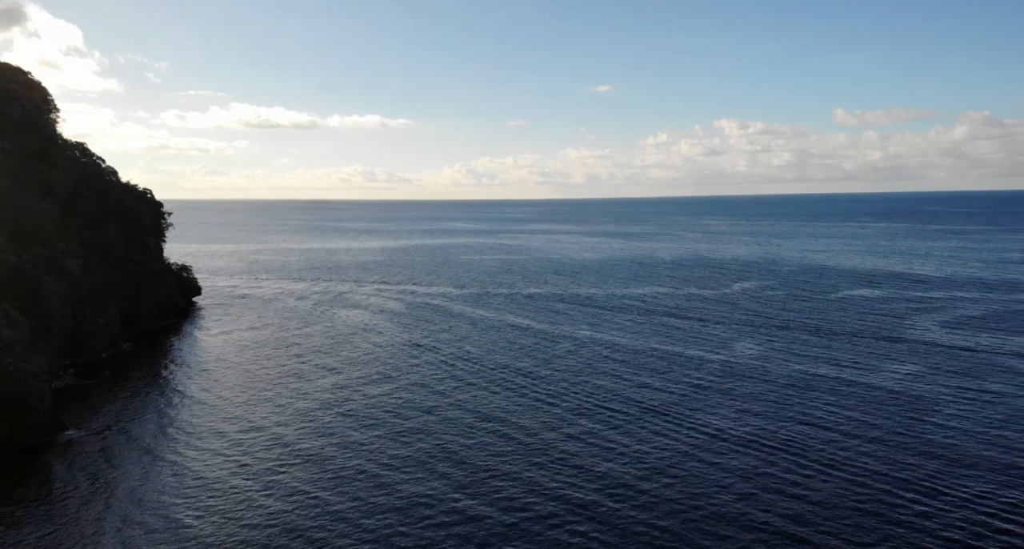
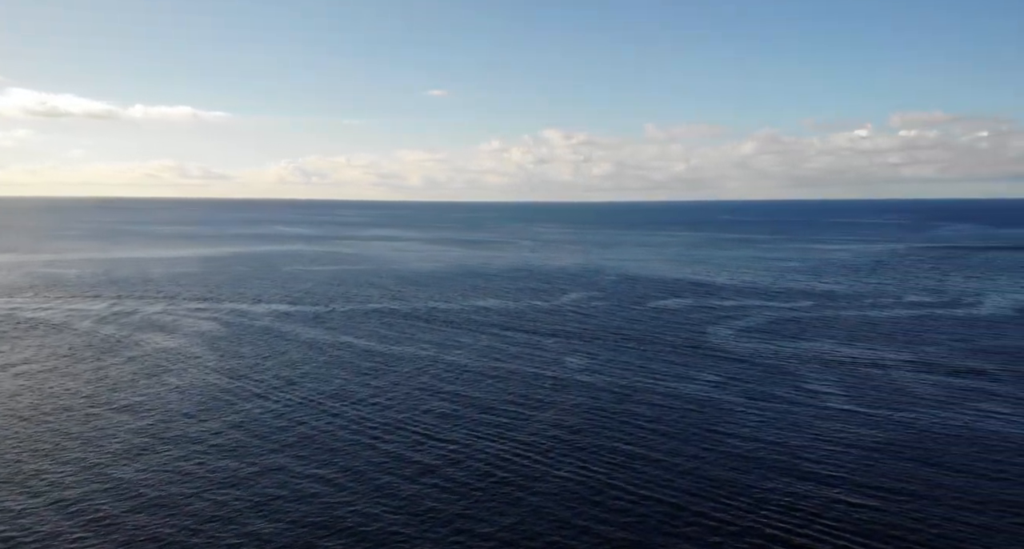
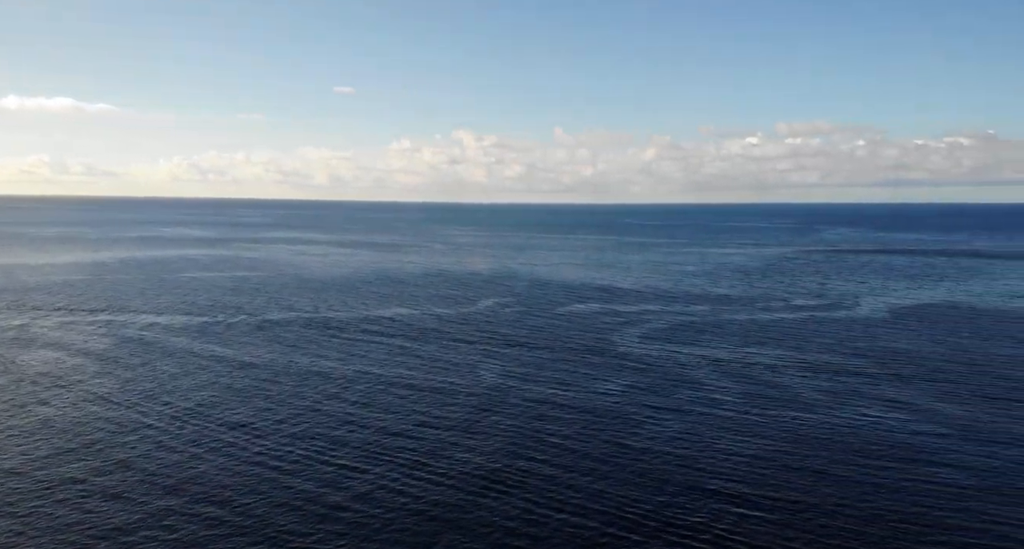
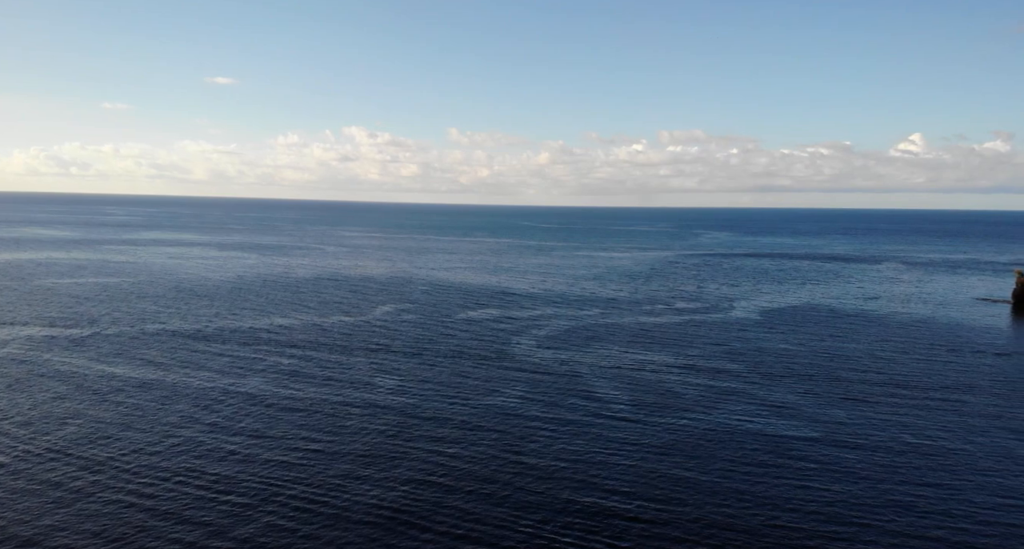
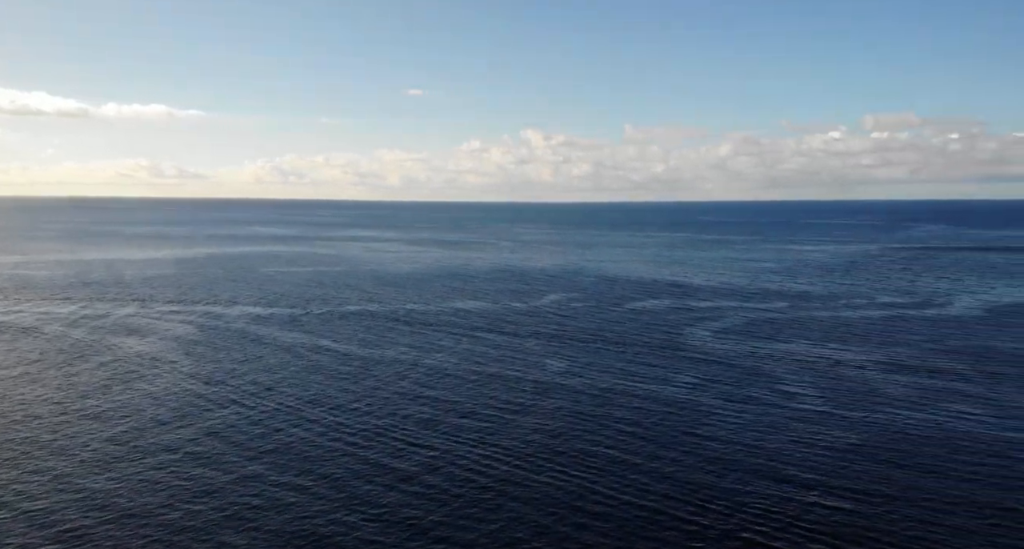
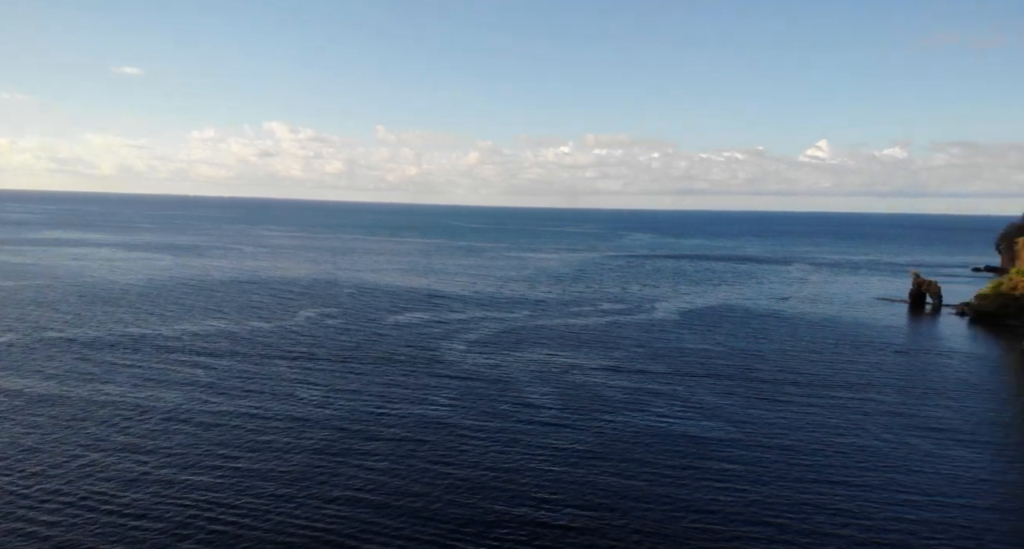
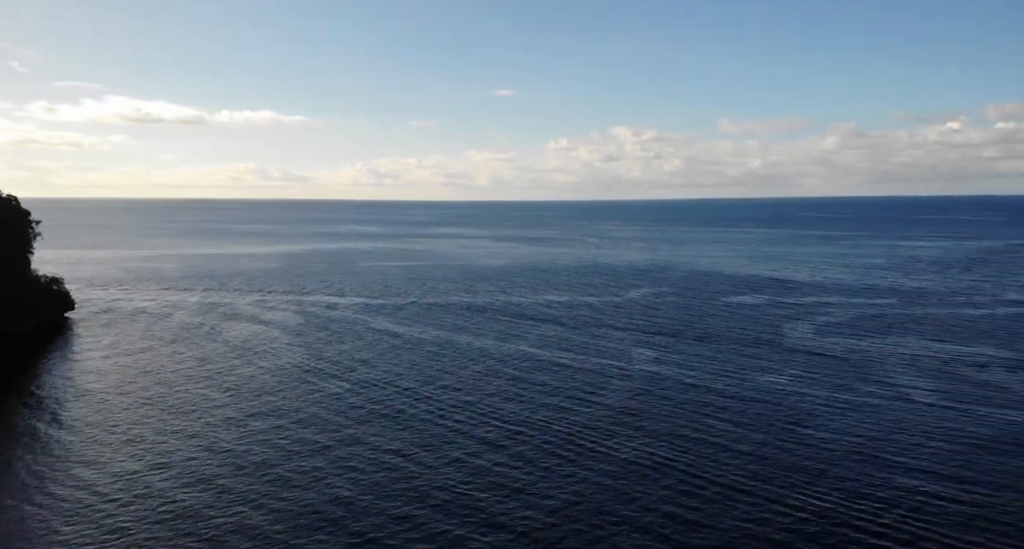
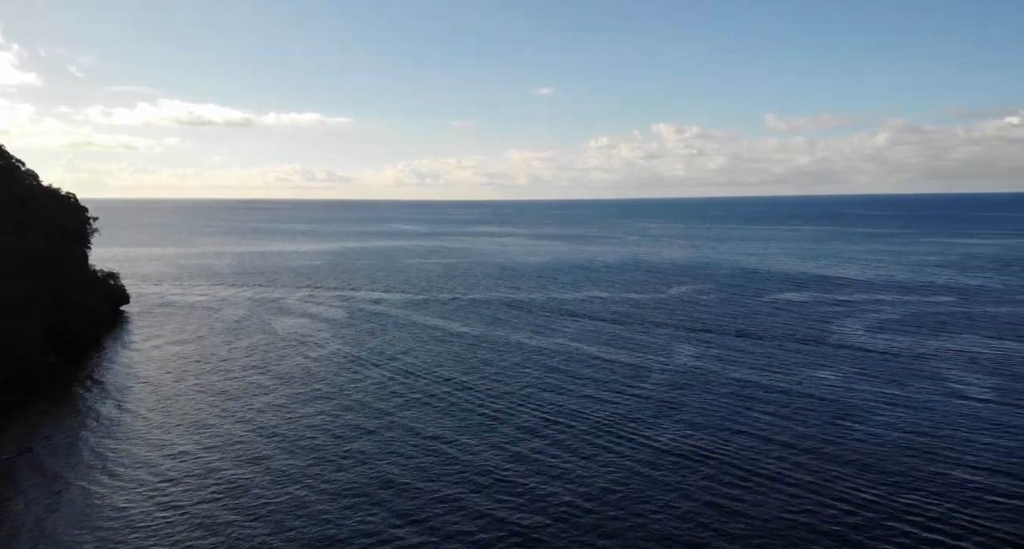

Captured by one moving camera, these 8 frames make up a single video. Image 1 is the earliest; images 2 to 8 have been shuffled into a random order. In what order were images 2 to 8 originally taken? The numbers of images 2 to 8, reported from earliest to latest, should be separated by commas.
8, 7, 2, 5, 3, 4, 6
